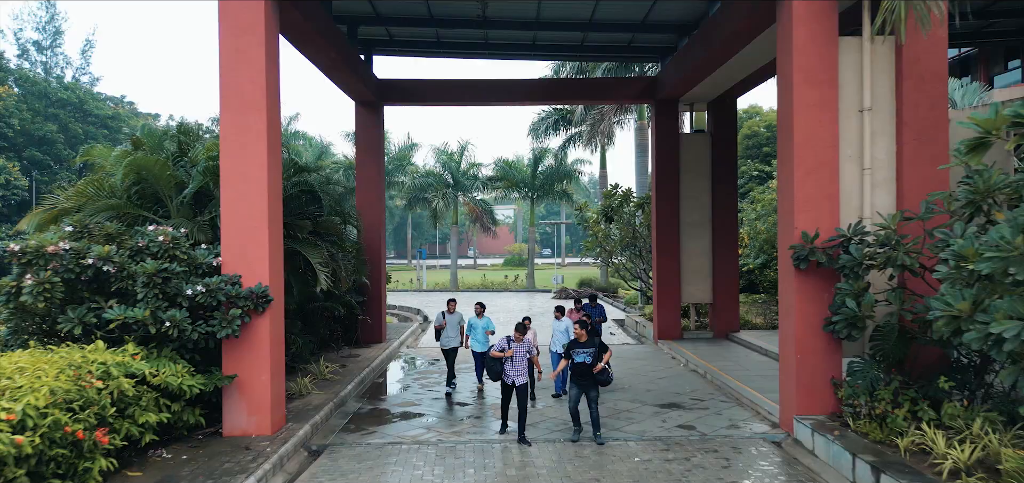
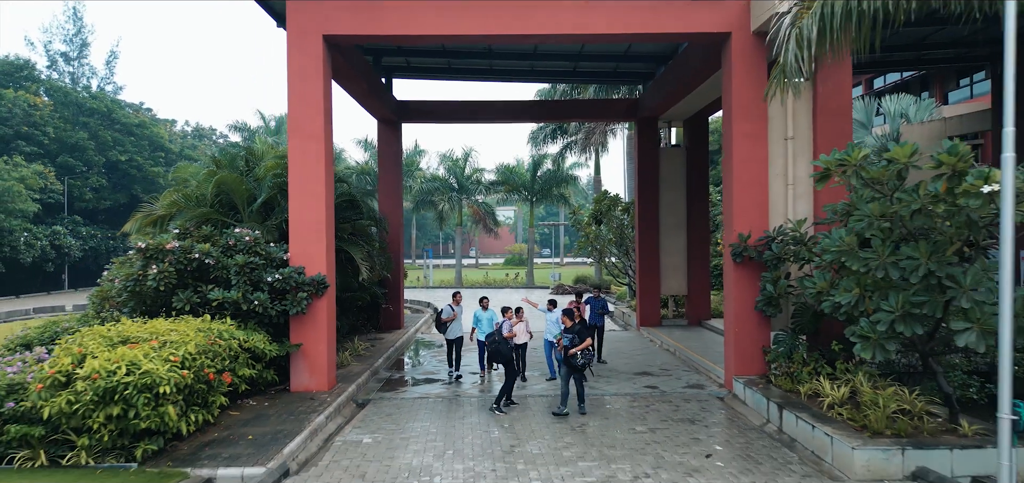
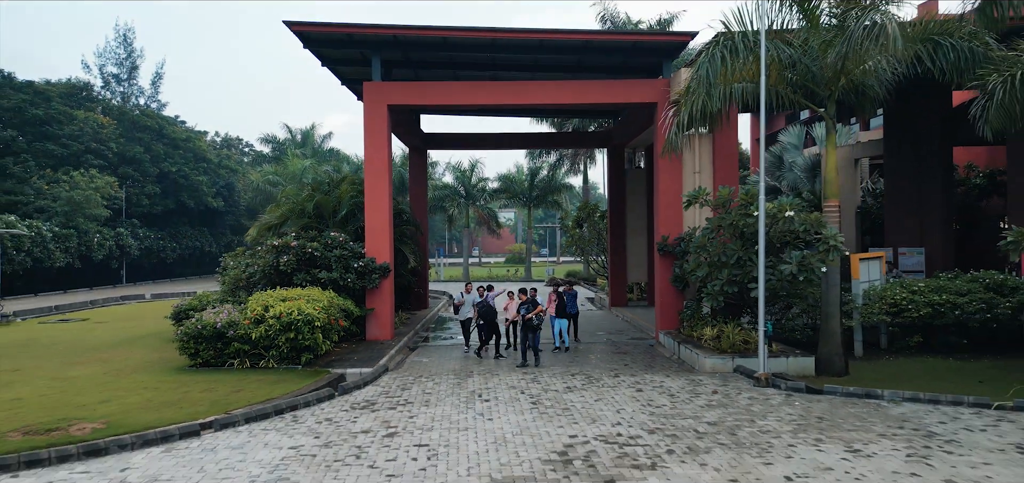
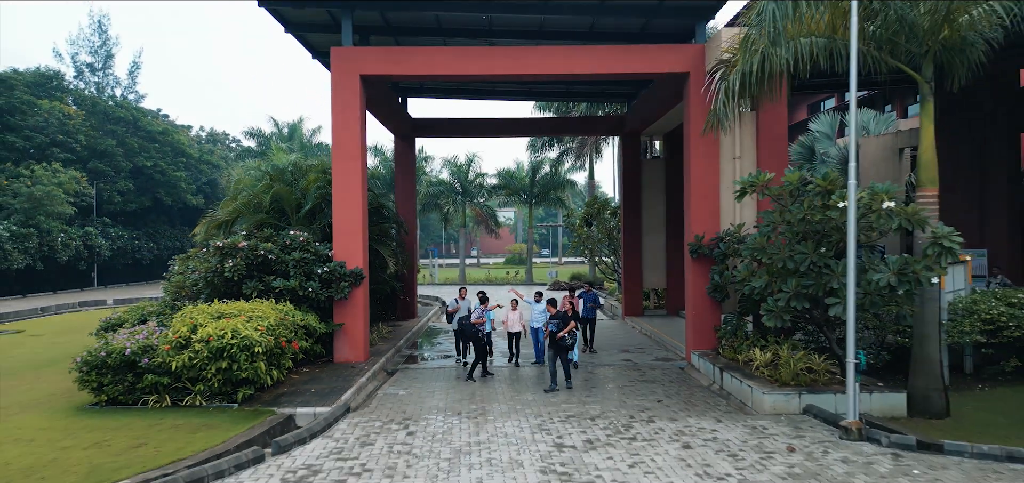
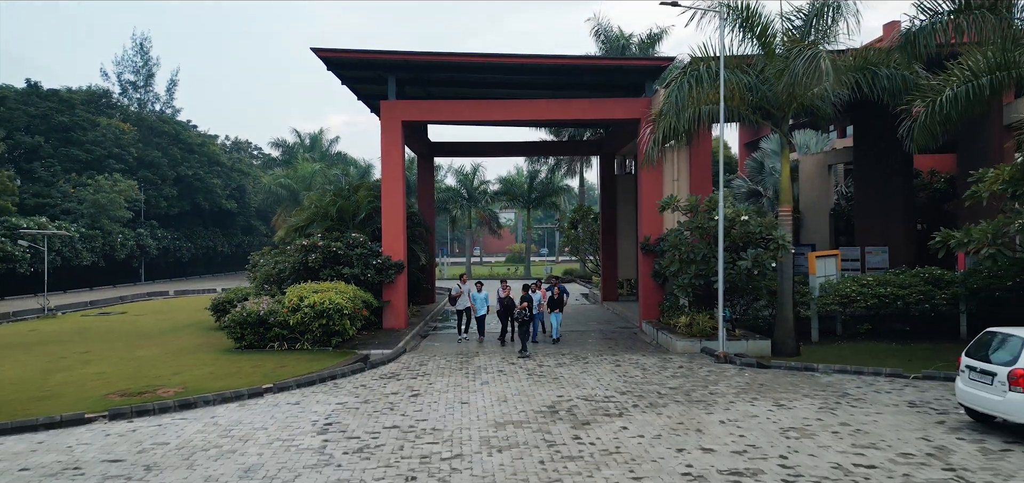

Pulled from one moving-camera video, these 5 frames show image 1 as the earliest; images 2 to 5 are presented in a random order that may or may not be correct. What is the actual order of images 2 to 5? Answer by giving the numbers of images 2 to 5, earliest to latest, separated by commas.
2, 4, 3, 5
